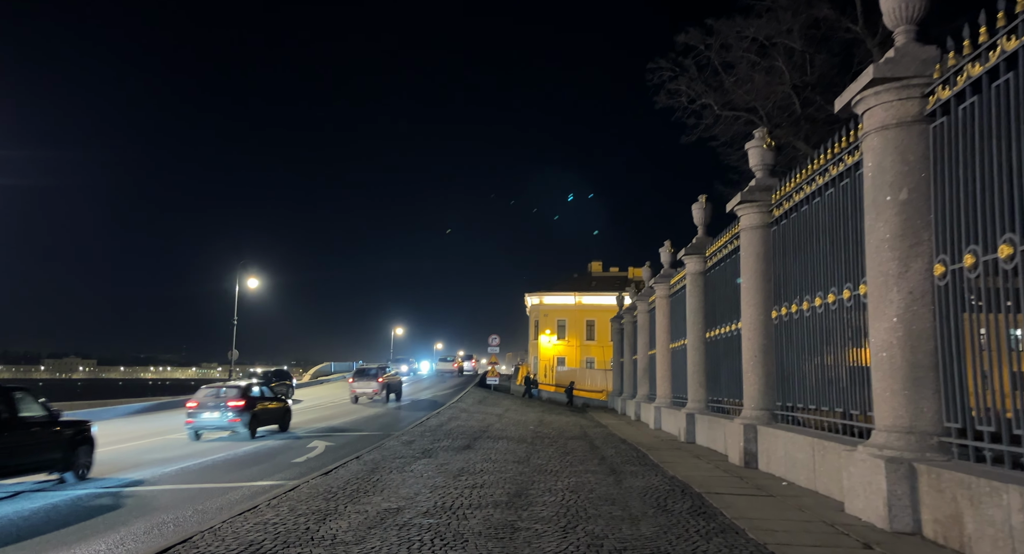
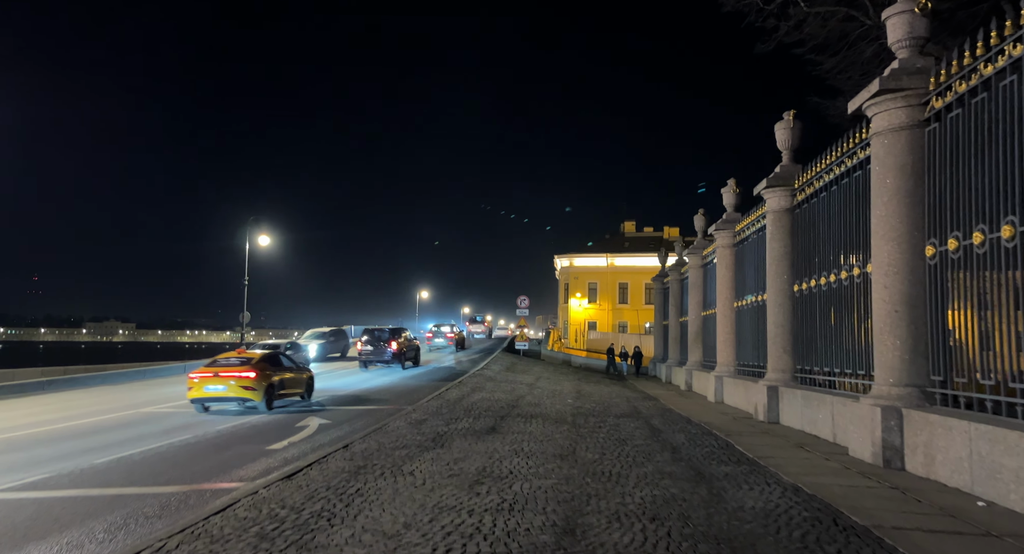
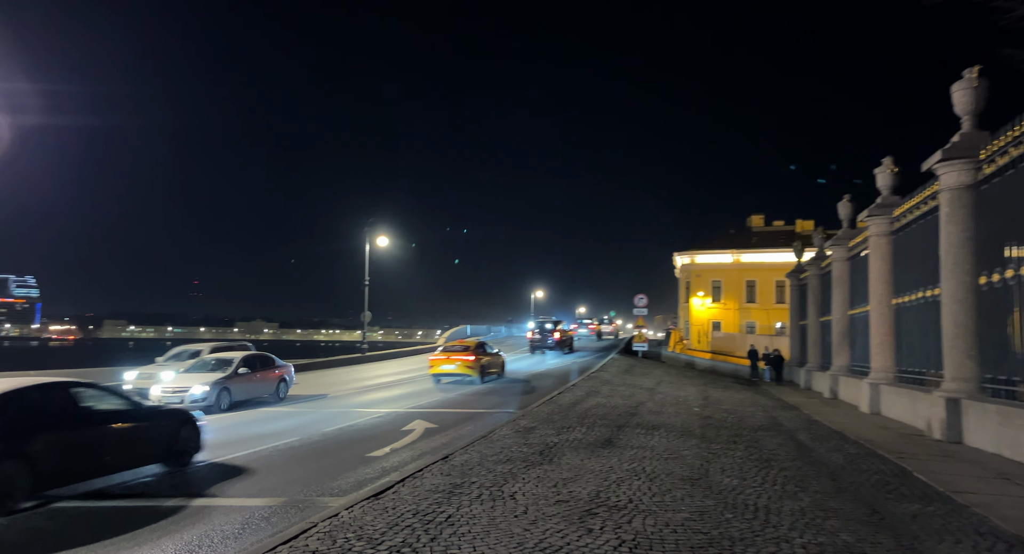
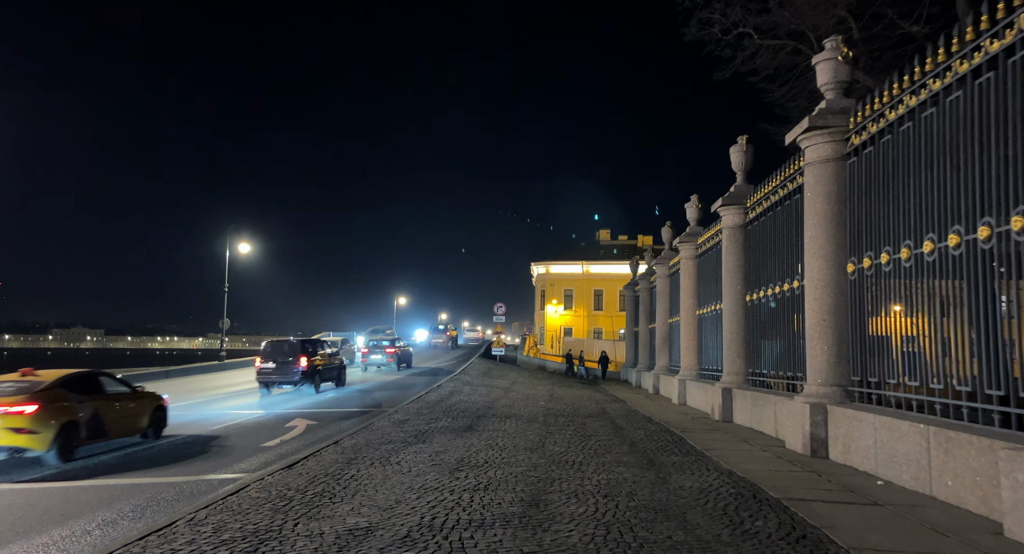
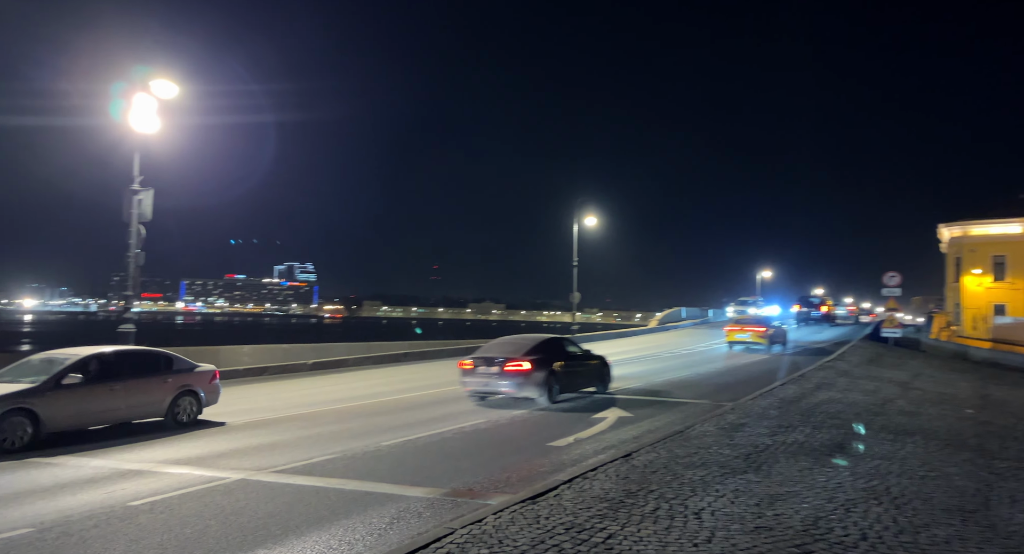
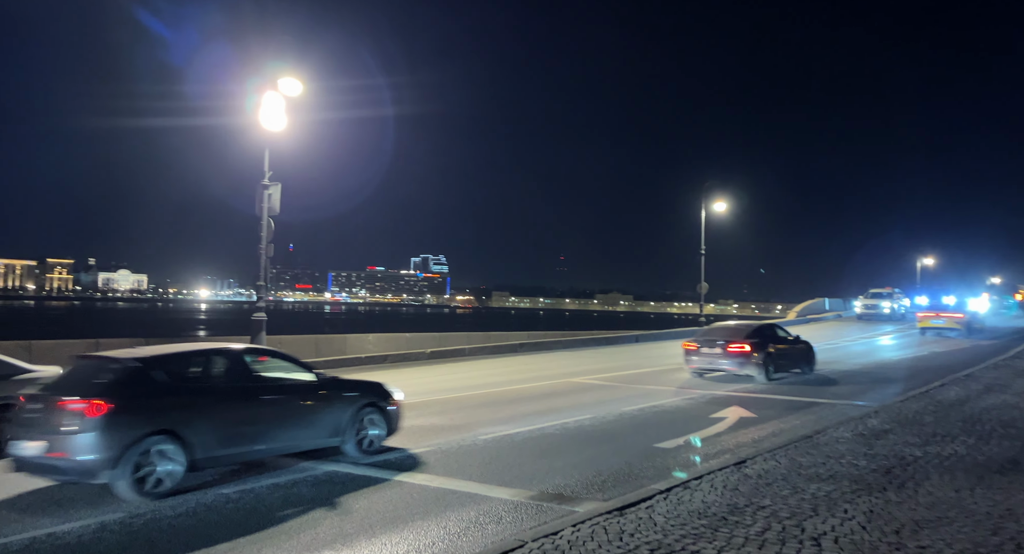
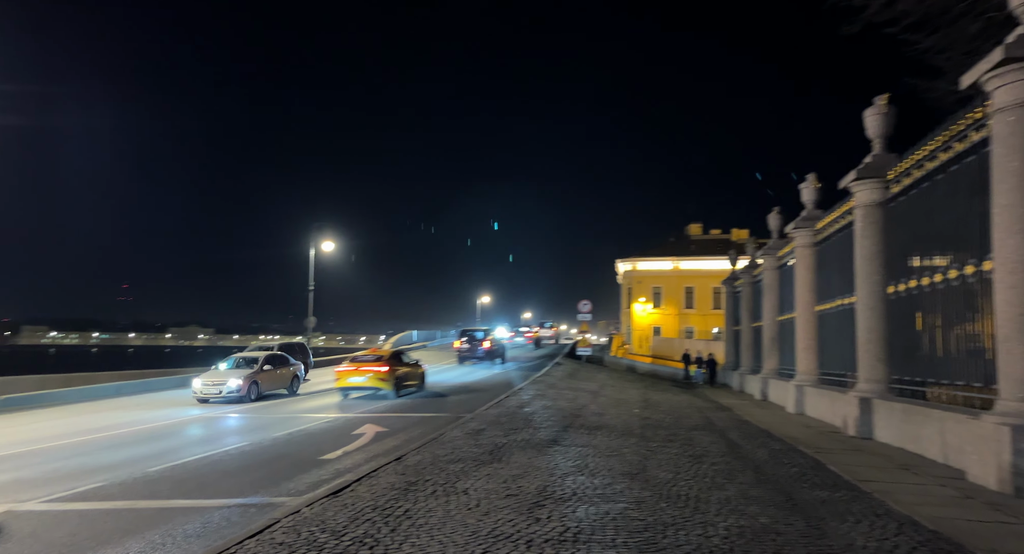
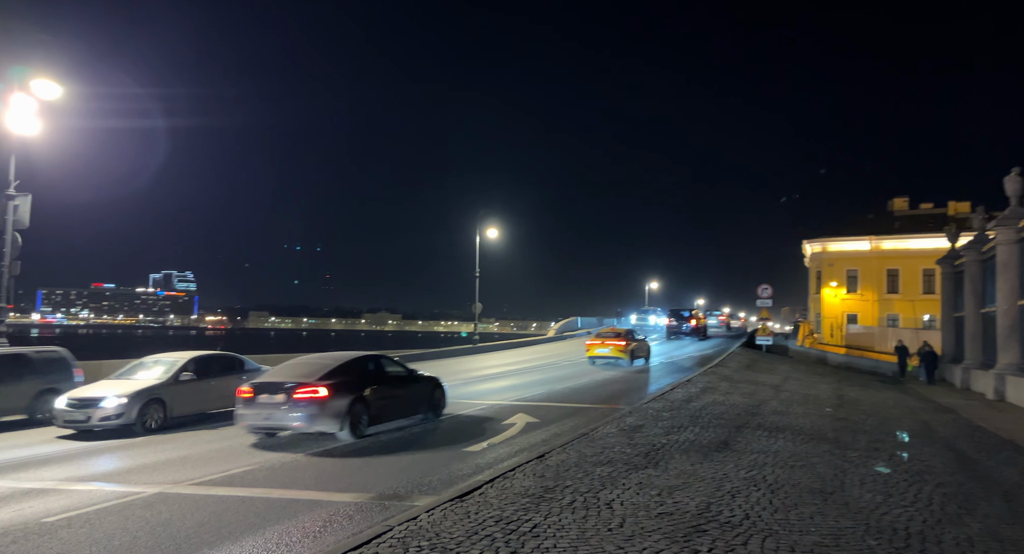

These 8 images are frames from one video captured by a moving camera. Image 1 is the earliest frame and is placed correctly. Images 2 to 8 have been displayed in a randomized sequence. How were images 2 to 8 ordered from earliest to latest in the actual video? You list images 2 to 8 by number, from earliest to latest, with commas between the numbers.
4, 2, 7, 3, 8, 5, 6
